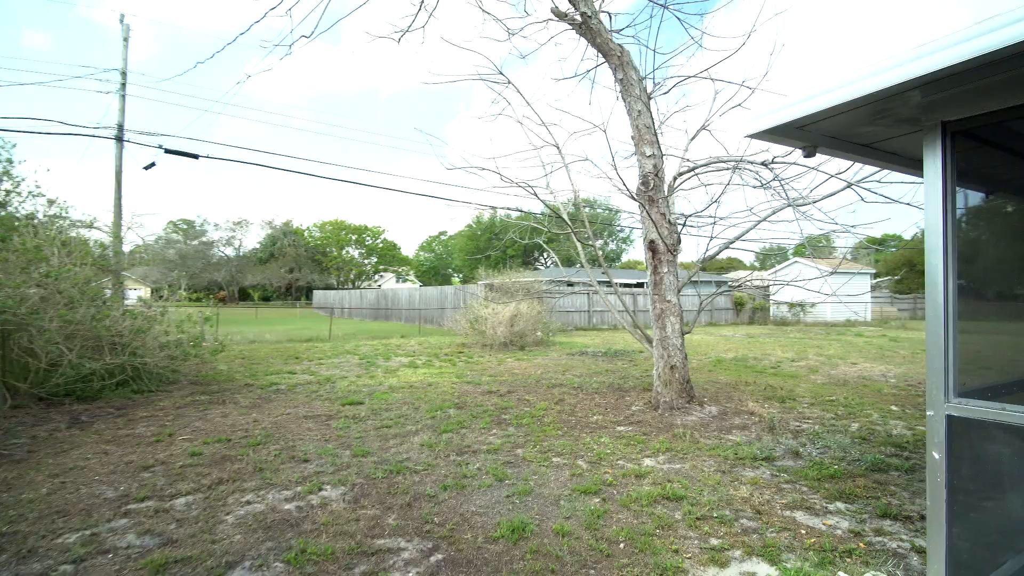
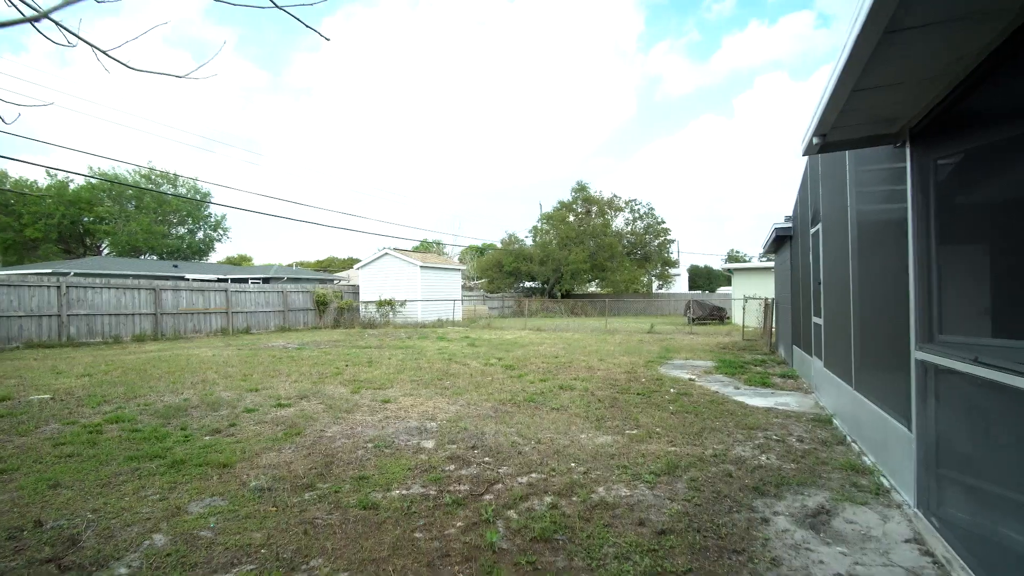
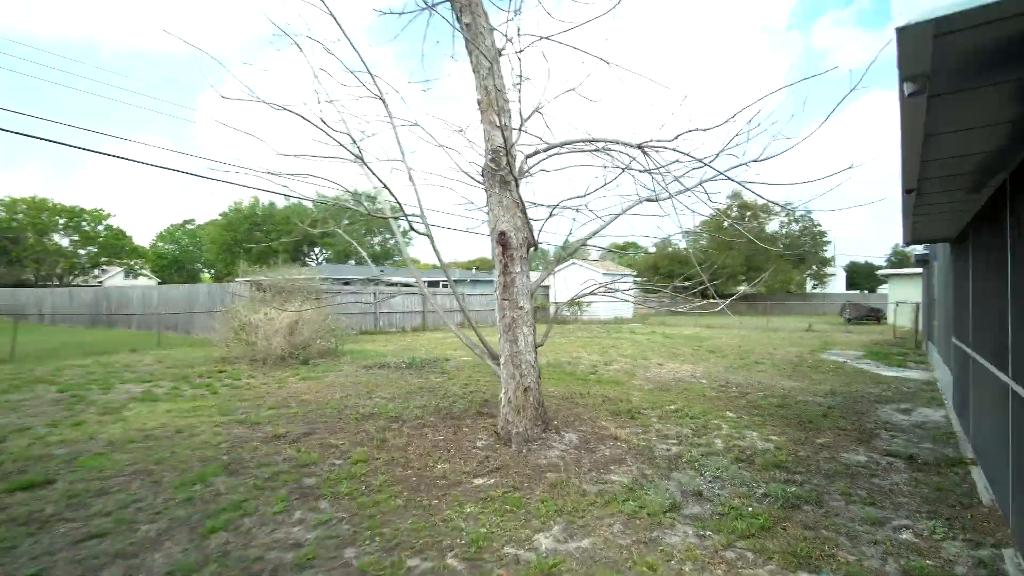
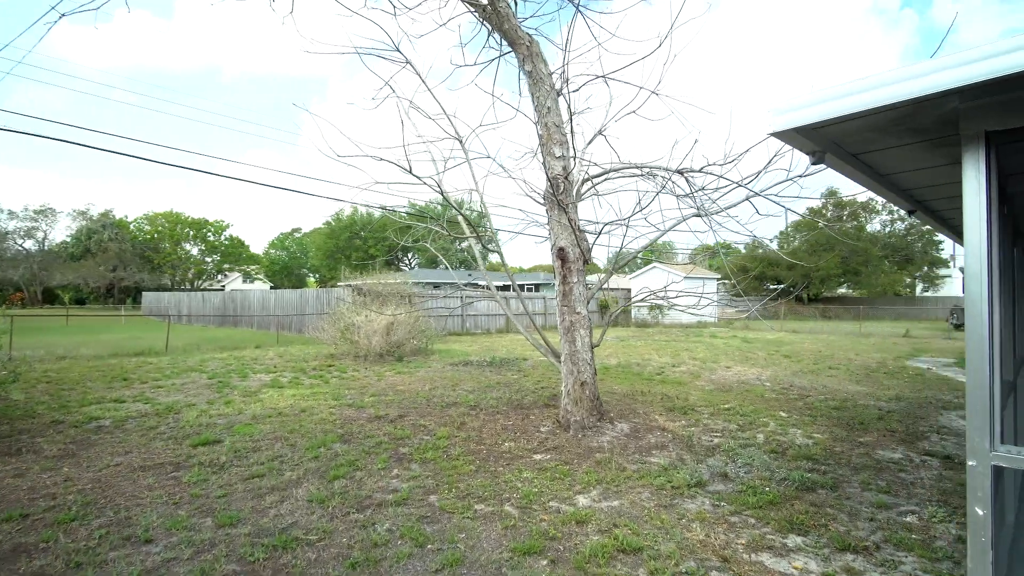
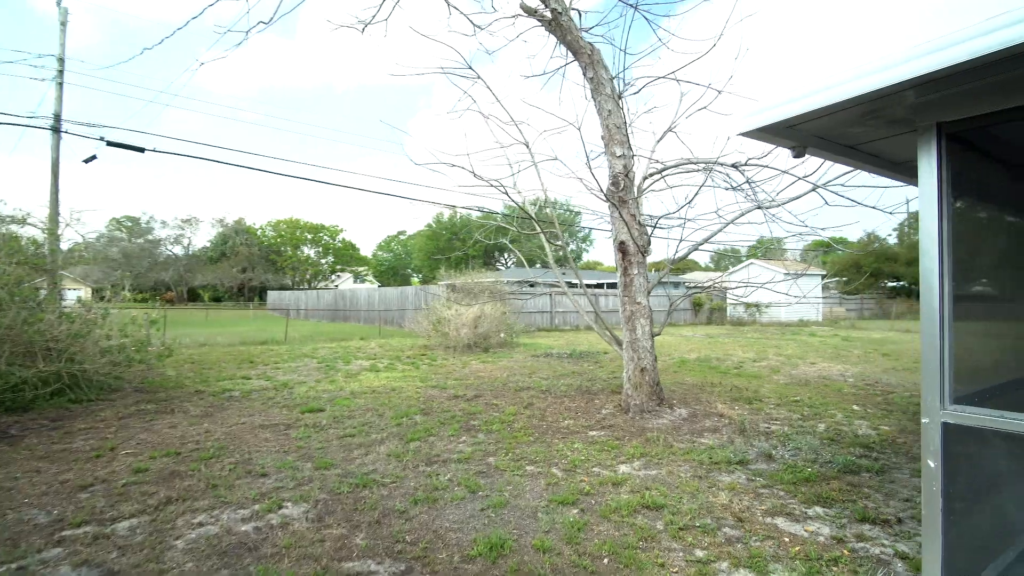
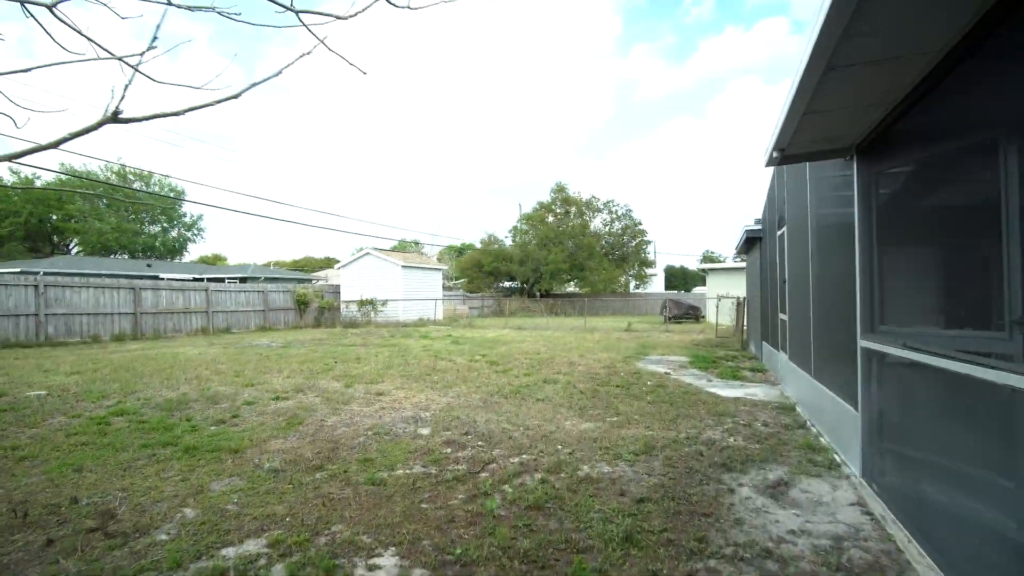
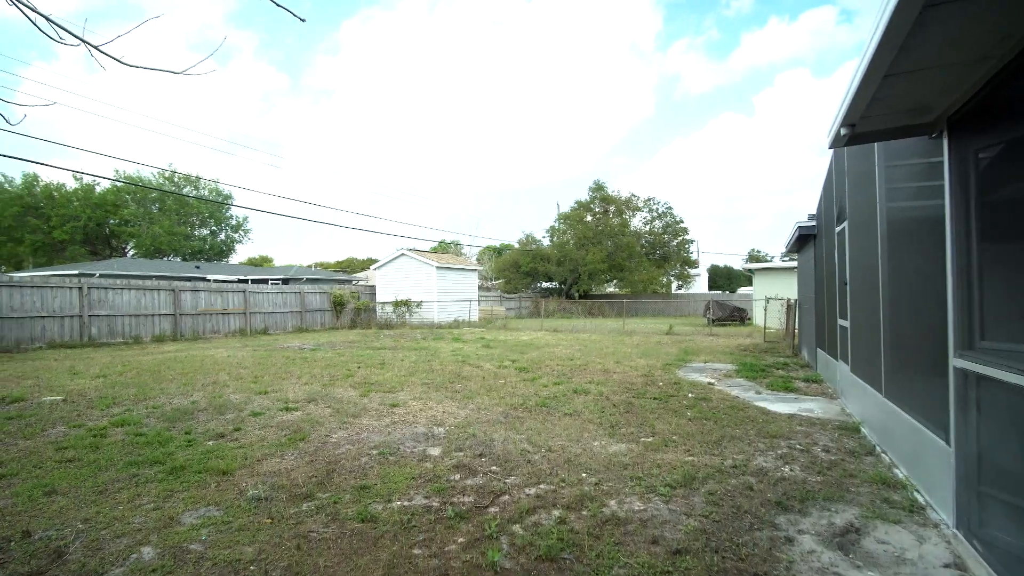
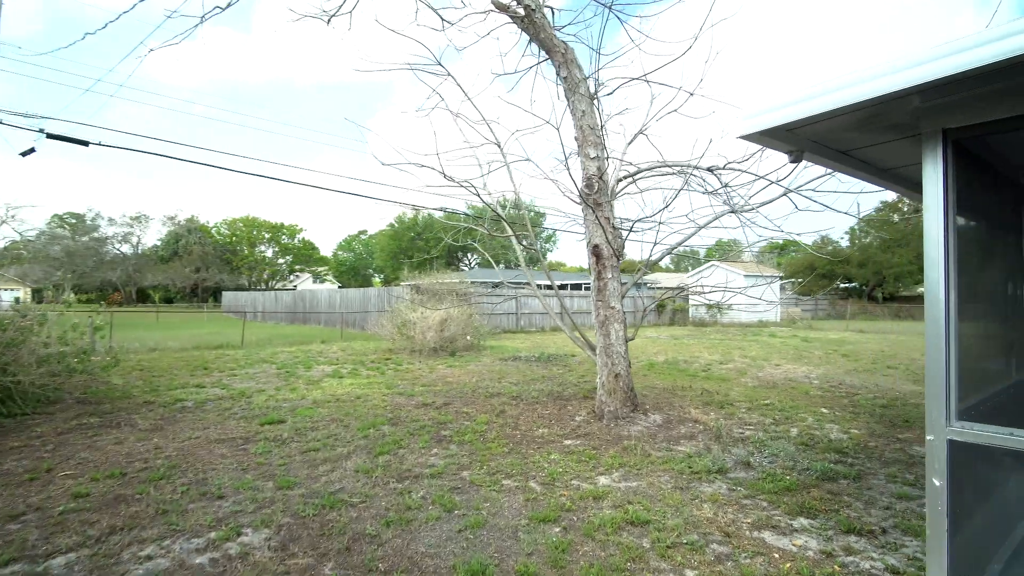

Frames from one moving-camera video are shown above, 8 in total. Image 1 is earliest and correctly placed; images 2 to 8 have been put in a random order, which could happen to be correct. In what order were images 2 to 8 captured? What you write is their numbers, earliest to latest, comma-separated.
5, 8, 4, 3, 6, 2, 7
